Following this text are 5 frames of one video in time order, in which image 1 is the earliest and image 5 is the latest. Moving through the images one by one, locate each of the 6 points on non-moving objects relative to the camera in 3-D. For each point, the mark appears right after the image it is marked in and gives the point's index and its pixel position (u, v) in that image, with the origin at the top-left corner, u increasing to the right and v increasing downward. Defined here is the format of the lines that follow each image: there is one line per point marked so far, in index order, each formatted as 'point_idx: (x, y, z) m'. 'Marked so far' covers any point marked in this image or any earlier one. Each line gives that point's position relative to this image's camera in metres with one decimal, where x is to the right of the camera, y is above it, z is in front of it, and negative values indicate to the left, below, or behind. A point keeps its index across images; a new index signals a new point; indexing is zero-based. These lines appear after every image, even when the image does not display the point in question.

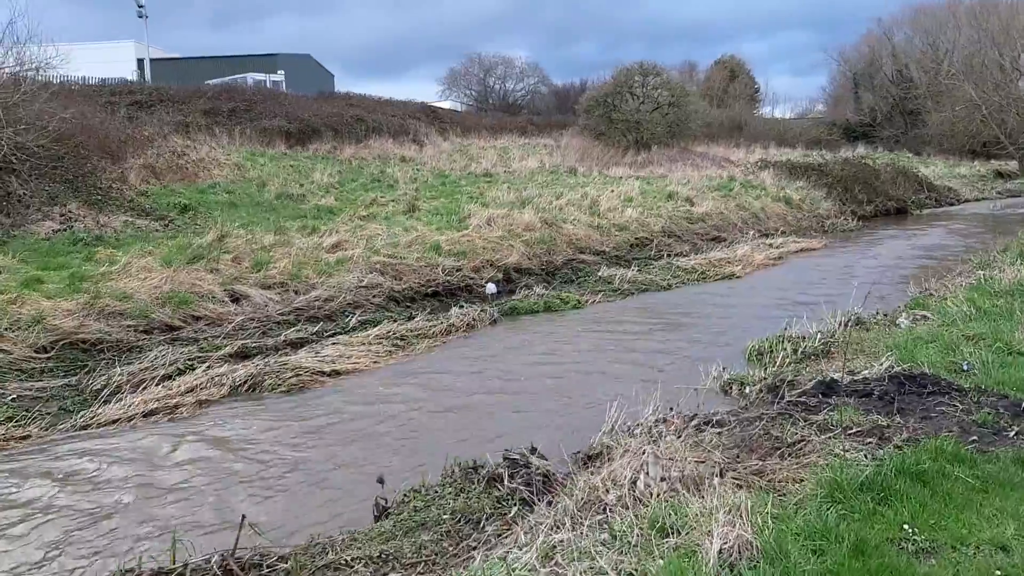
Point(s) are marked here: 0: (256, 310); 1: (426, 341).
0: (-2.4, -0.2, +8.9) m
1: (-0.8, -0.5, +8.7) m
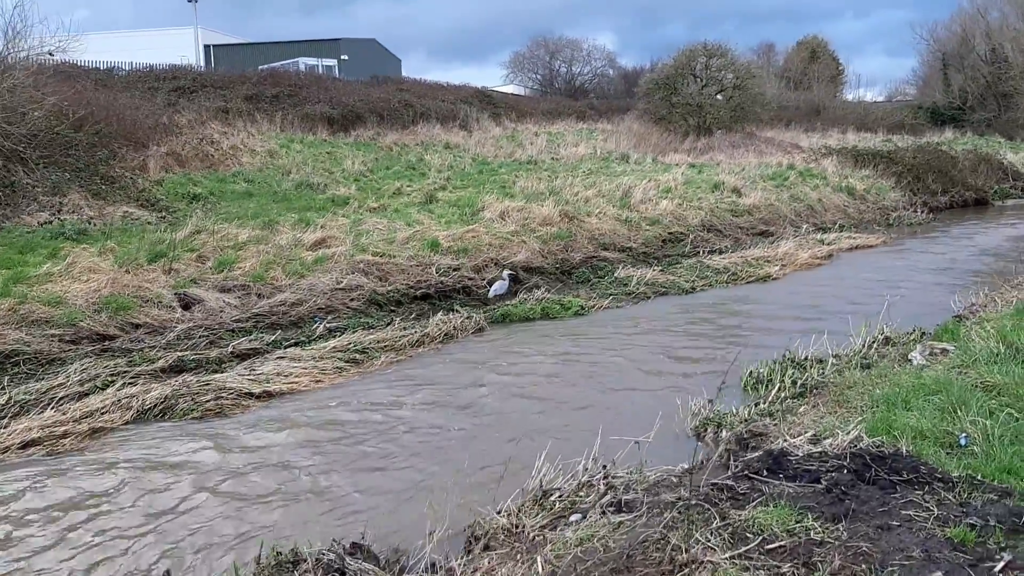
0: (-2.6, -0.2, +8.1) m
1: (-1.0, -0.6, +7.8) m
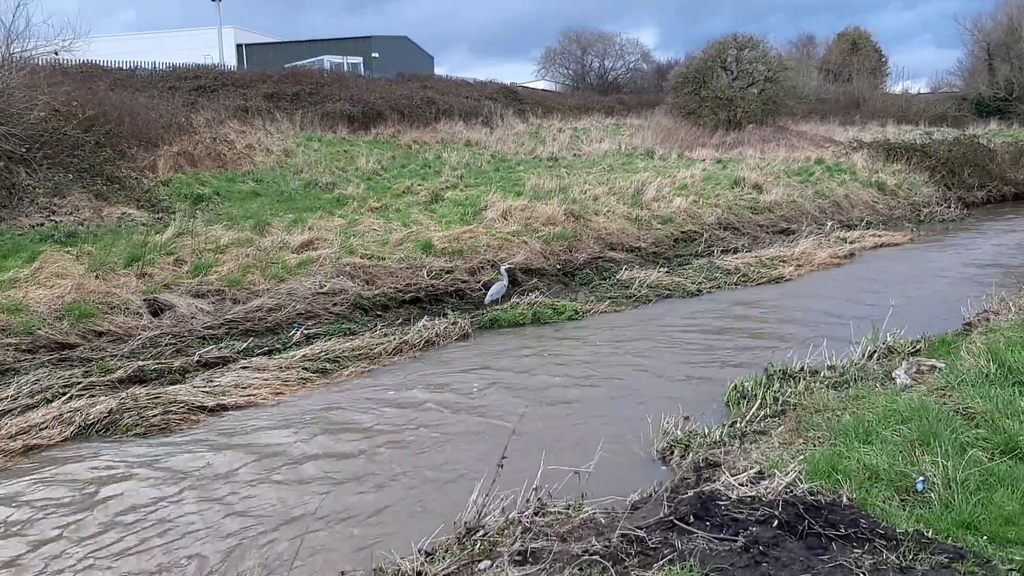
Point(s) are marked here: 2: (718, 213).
0: (-2.7, -0.3, +7.7) m
1: (-1.2, -0.6, +7.4) m
2: (+3.0, +1.1, +14.0) m
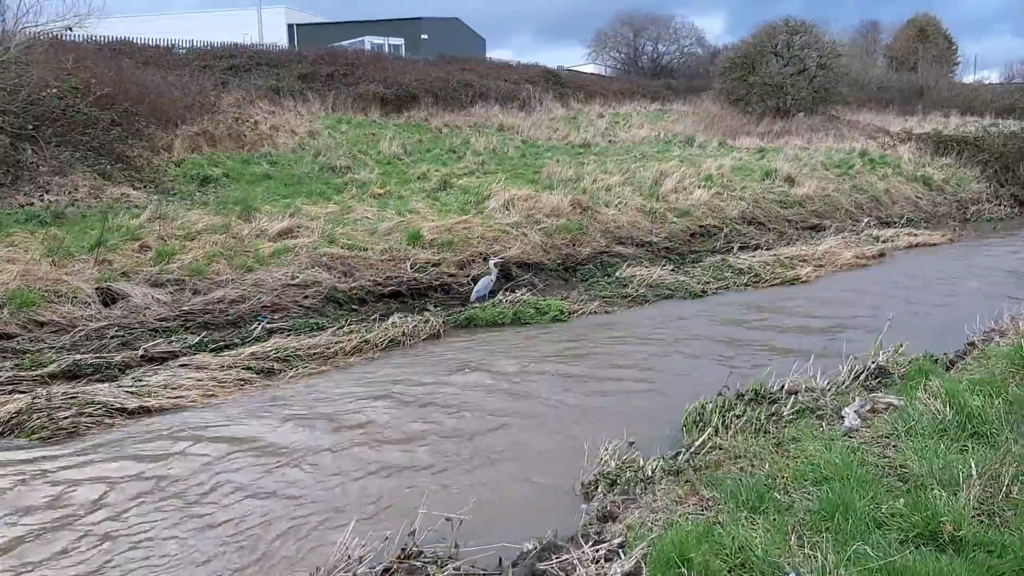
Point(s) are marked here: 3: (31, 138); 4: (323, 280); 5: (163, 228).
0: (-3.0, -0.2, +7.4) m
1: (-1.5, -0.6, +6.9) m
2: (+3.2, +1.1, +13.3) m
3: (-7.0, +2.2, +13.9) m
4: (-1.7, +0.1, +8.6) m
5: (-3.3, +0.6, +9.0) m
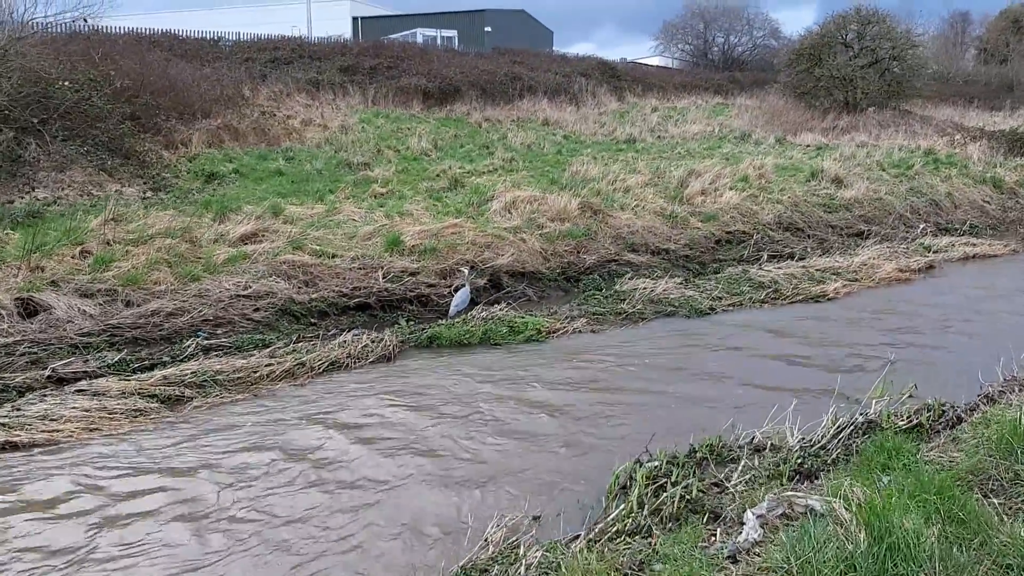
0: (-3.3, -0.3, +6.7) m
1: (-1.8, -0.7, +6.2) m
2: (+3.4, +1.0, +12.1) m
3: (-6.8, +2.2, +13.6) m
4: (-1.9, 0.0, +7.8) m
5: (-3.5, +0.5, +8.3) m
